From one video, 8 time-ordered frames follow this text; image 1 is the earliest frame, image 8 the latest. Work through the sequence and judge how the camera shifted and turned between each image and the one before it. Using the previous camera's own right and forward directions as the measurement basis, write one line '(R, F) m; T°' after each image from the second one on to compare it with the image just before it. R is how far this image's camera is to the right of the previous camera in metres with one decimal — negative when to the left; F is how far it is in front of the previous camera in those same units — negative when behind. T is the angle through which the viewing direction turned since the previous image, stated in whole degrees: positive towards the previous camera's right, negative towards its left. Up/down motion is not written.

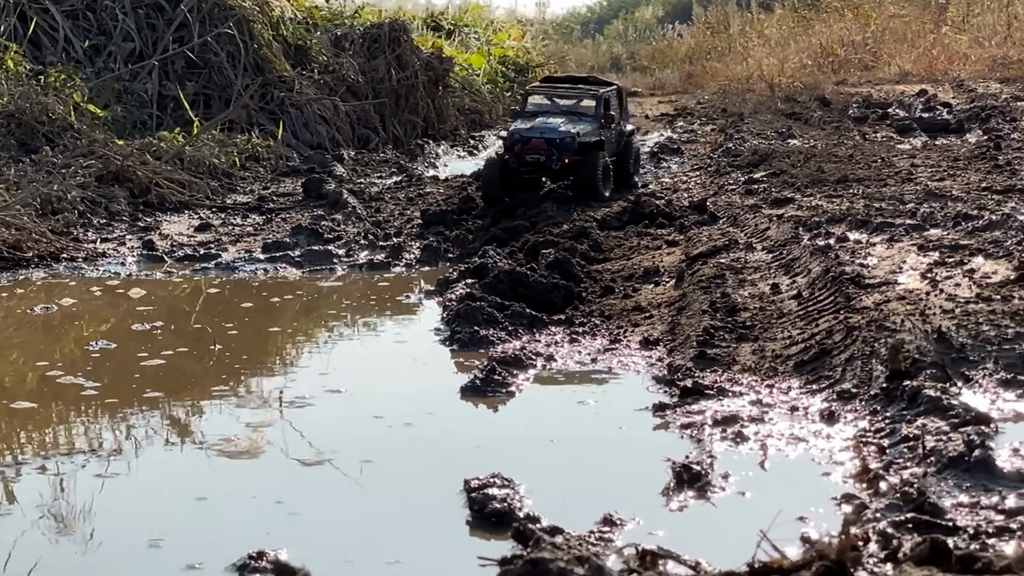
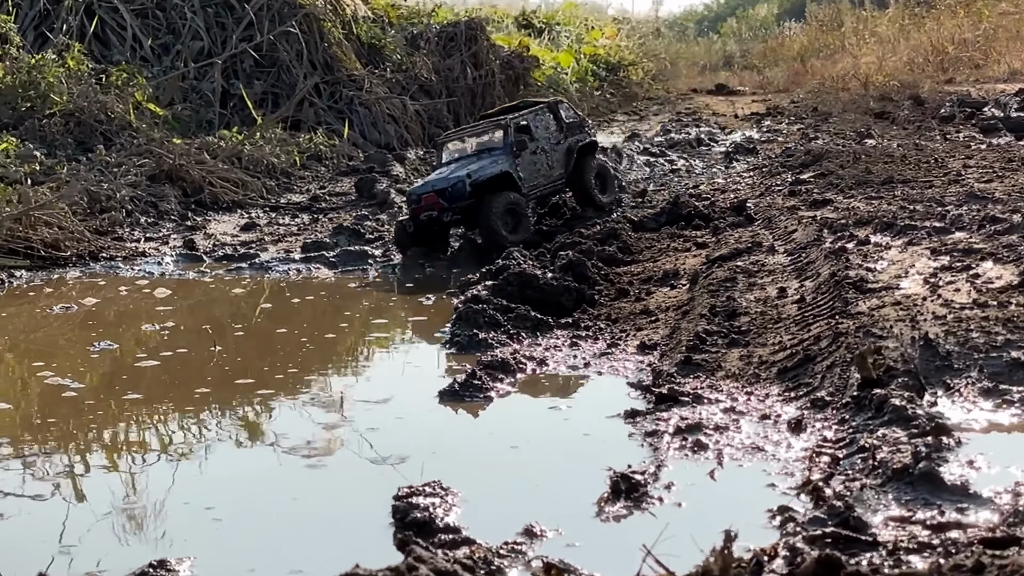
(+0.6, +0.1) m; -4°
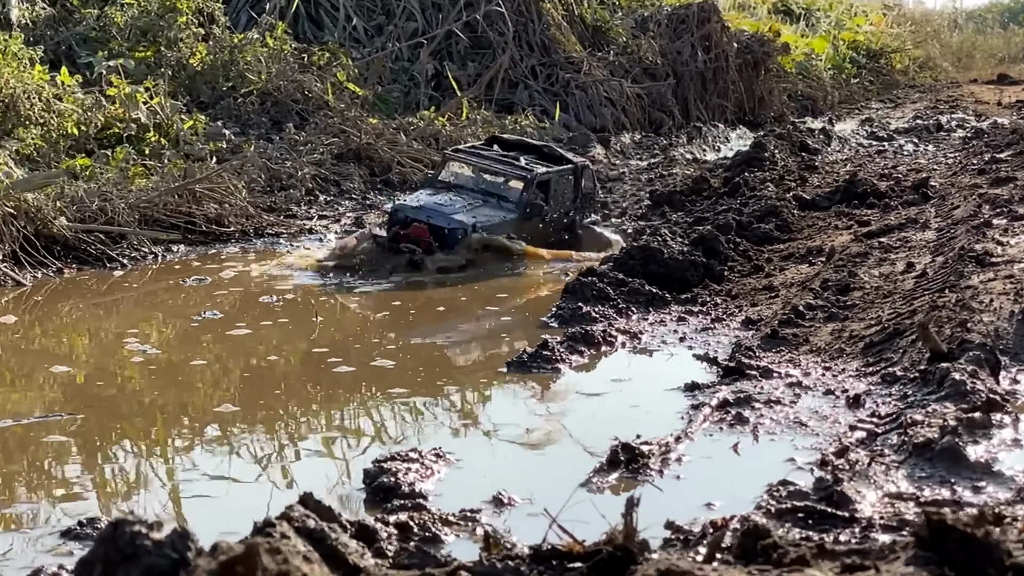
(+0.9, +0.5) m; -9°
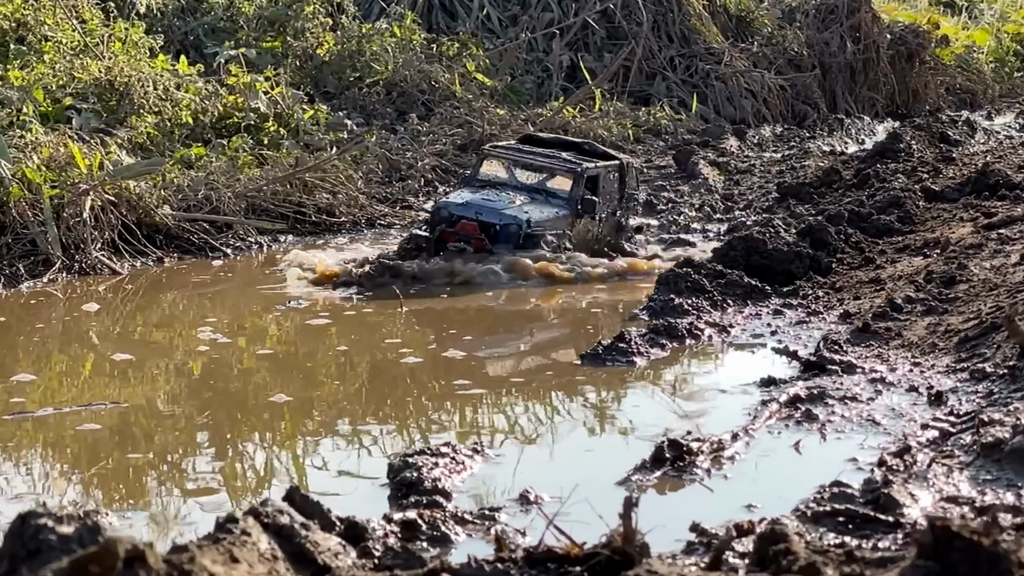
(+0.4, +0.4) m; -5°
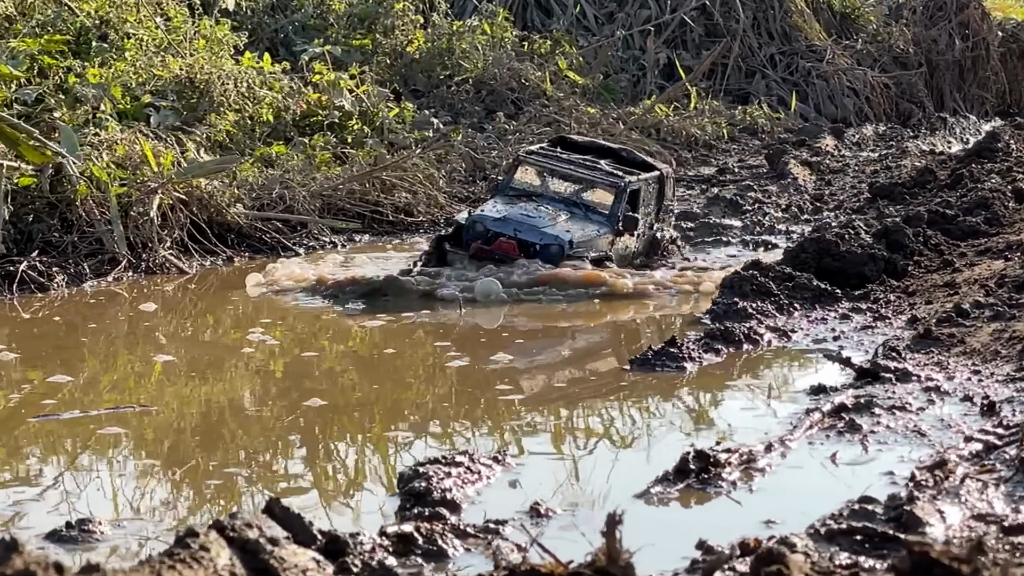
(+0.3, +0.2) m; -3°
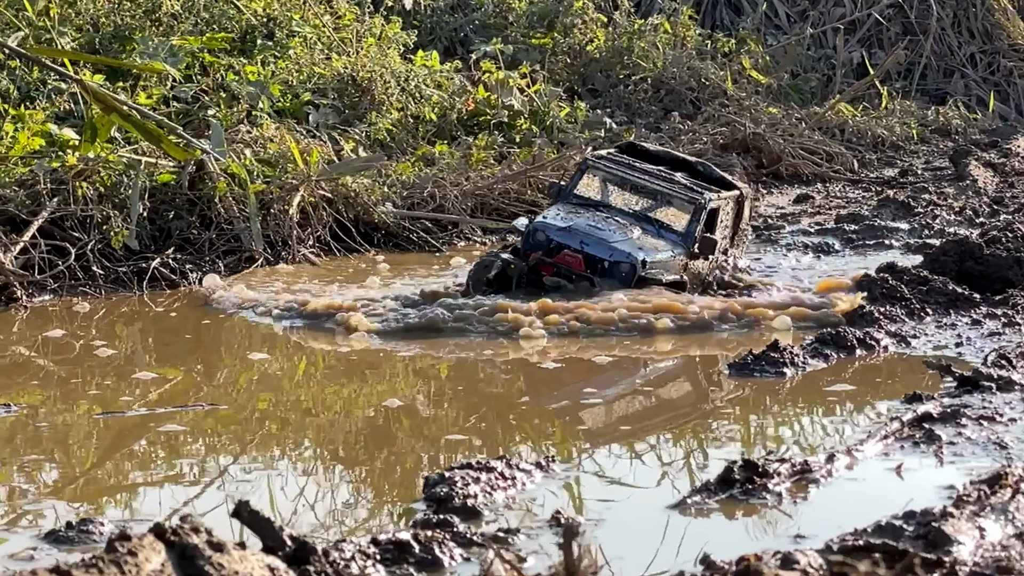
(+0.5, +0.3) m; -7°
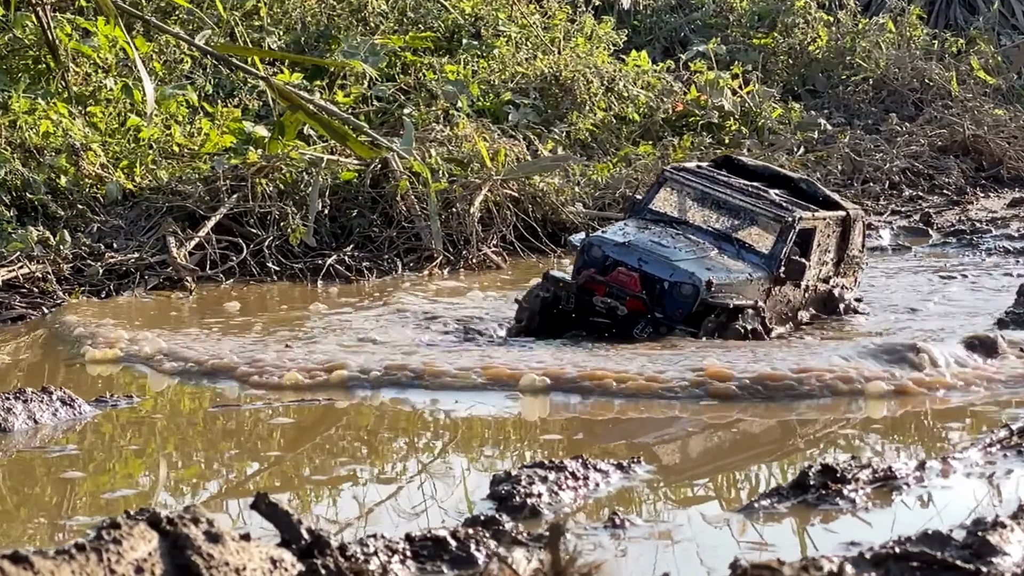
(+0.5, +0.1) m; -8°
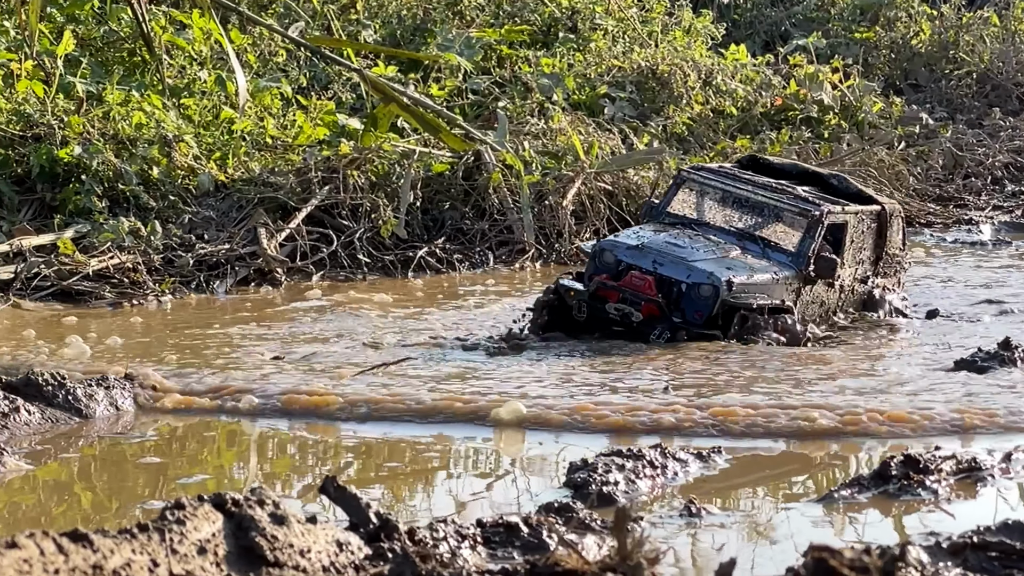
(+0.1, +0.1) m; -3°
